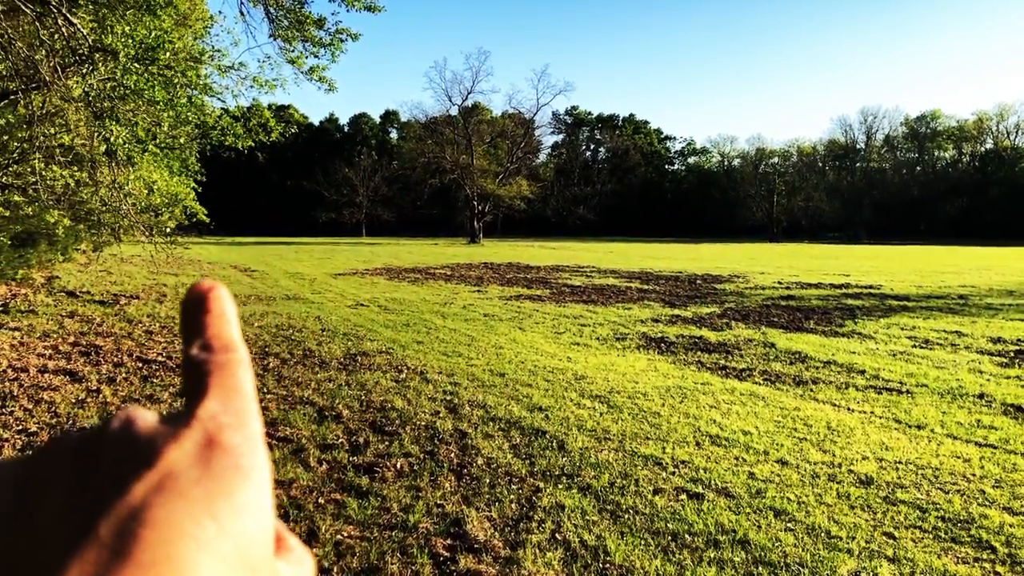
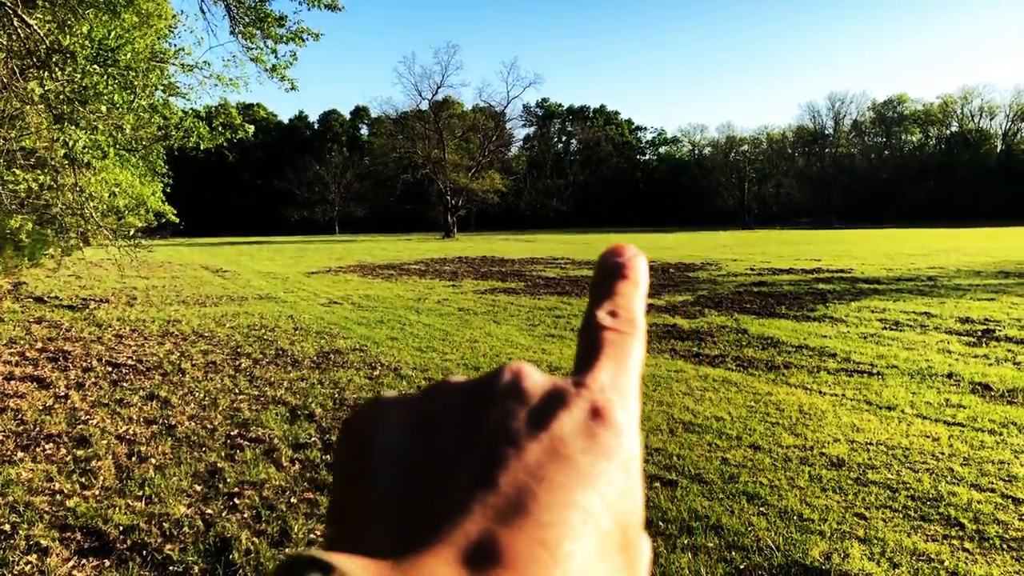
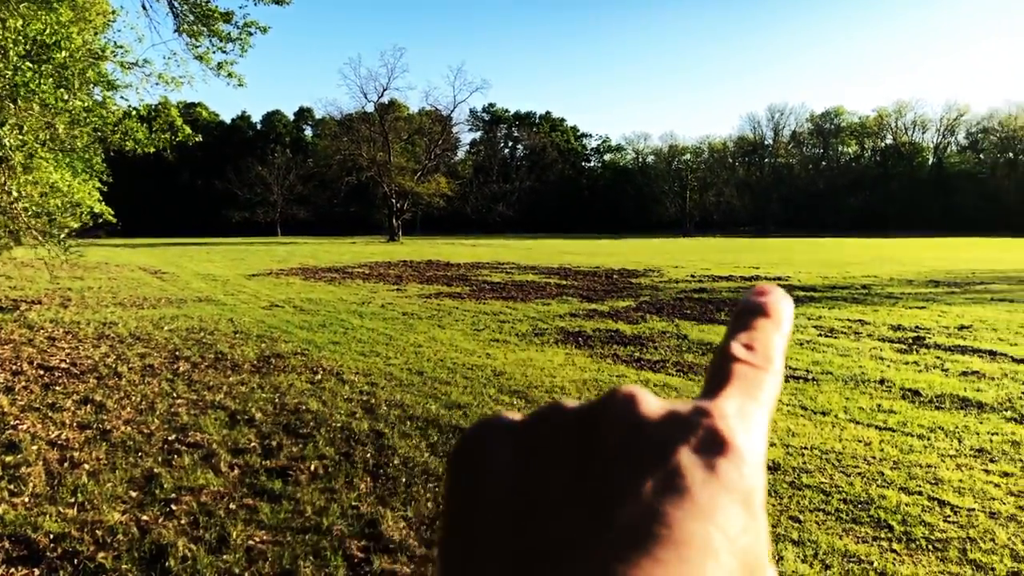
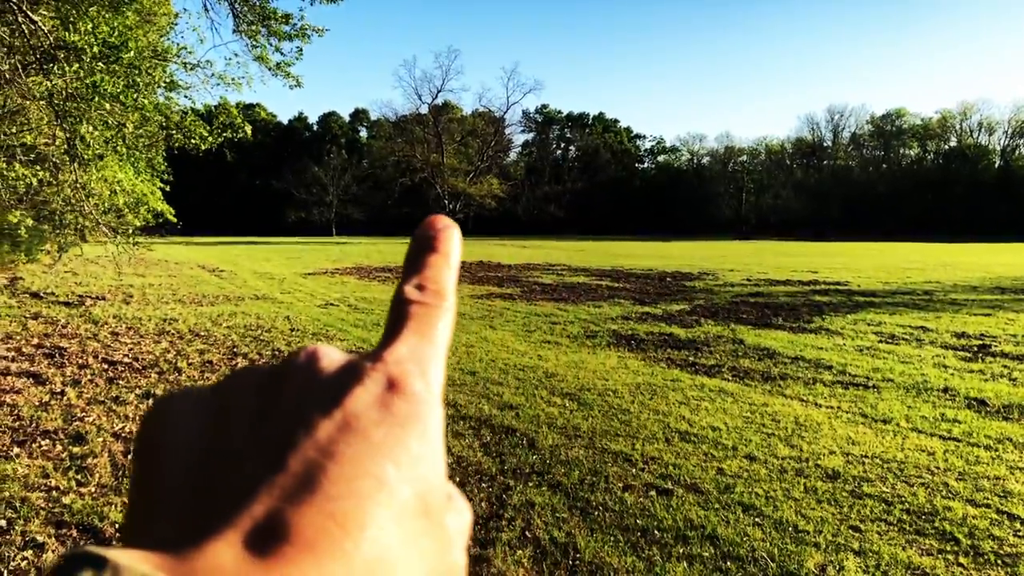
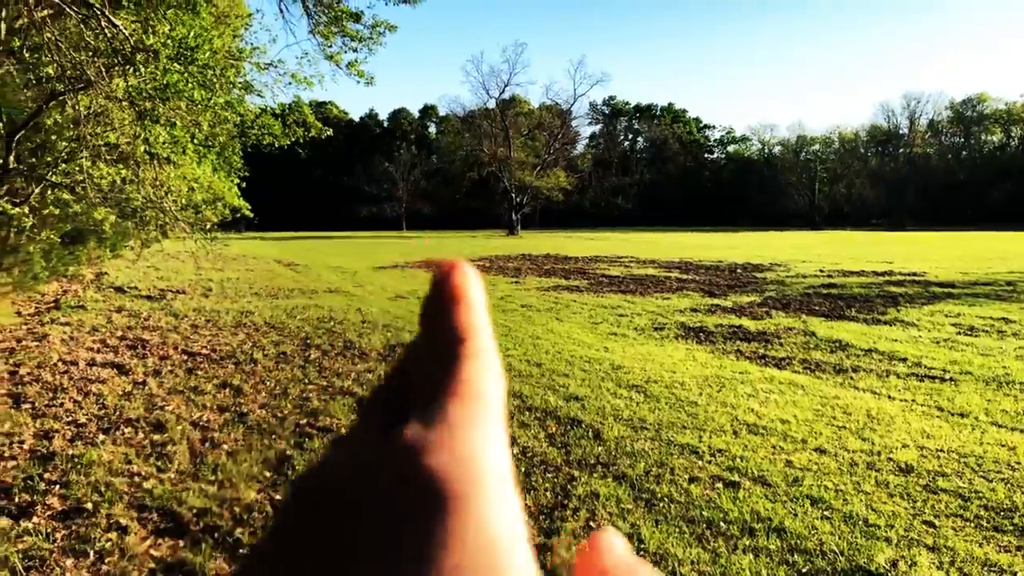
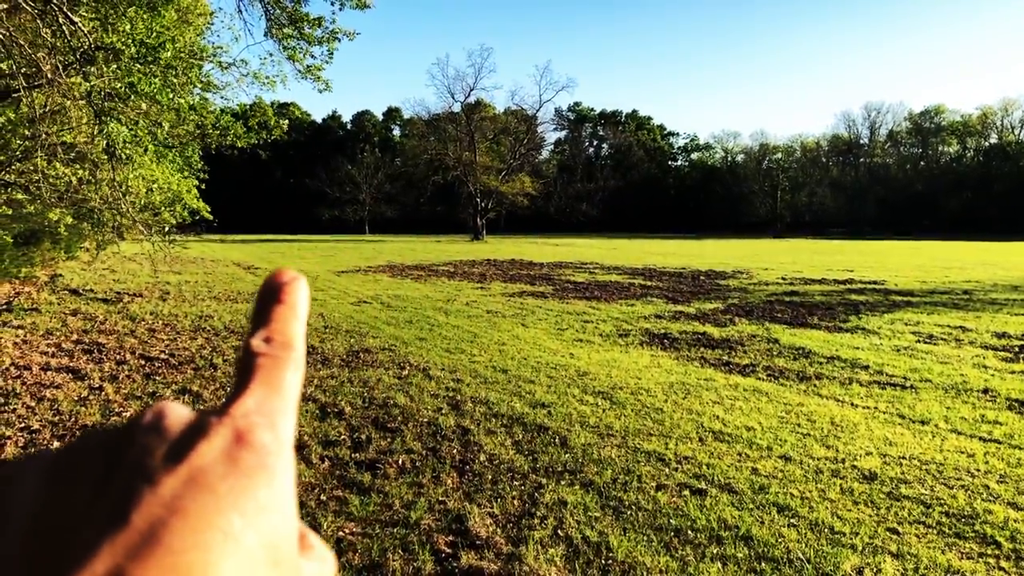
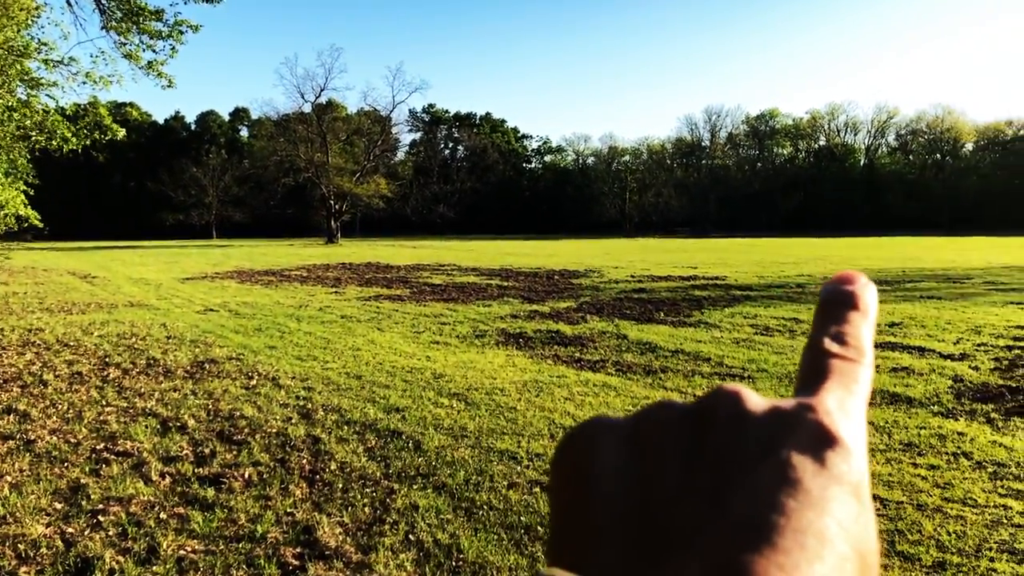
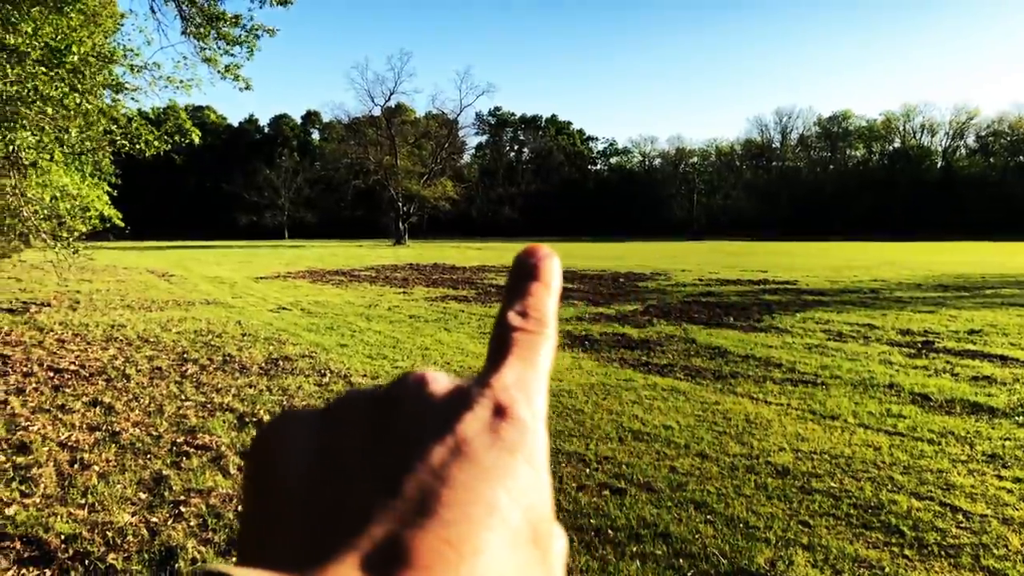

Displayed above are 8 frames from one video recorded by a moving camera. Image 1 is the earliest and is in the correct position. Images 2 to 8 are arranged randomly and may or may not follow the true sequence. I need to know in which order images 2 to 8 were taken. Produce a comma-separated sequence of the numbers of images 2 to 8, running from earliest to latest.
3, 7, 8, 4, 6, 2, 5
